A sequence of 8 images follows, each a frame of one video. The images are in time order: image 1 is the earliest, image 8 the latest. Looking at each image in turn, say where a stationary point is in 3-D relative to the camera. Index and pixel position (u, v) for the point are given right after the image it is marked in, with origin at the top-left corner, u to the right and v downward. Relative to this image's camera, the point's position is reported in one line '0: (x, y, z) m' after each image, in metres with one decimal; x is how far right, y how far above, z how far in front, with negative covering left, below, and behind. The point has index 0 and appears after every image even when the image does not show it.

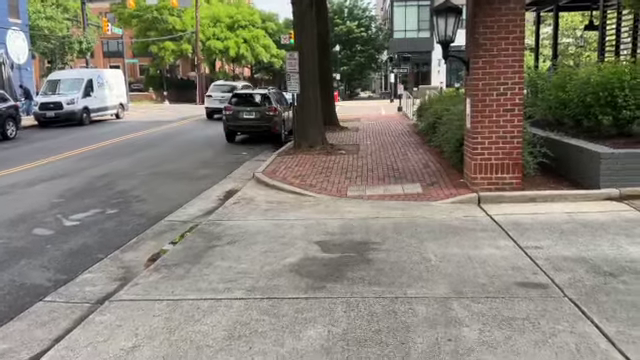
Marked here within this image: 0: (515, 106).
0: (+3.3, +1.2, +9.2) m
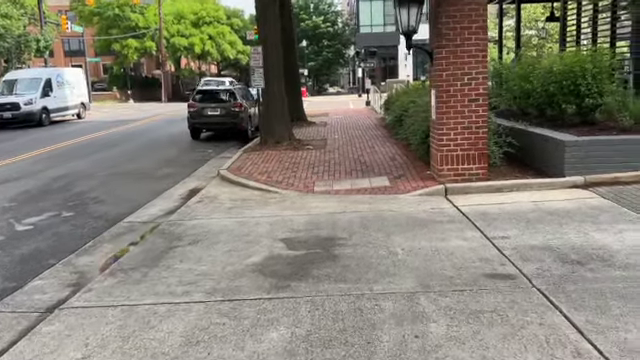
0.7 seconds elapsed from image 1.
0: (+2.7, +1.4, +9.1) m
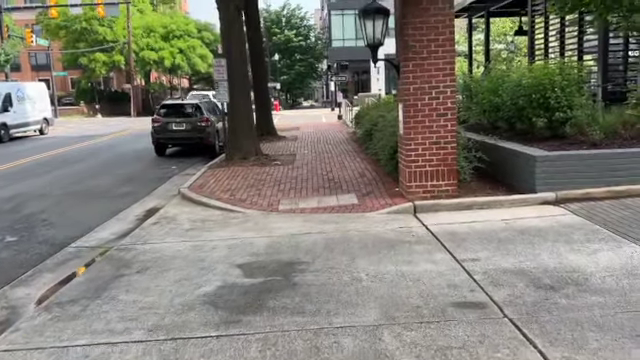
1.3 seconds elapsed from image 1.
0: (+2.1, +1.1, +8.8) m
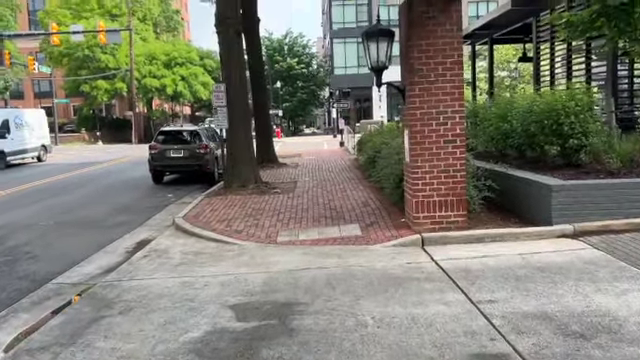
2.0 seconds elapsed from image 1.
0: (+2.1, +0.7, +8.4) m
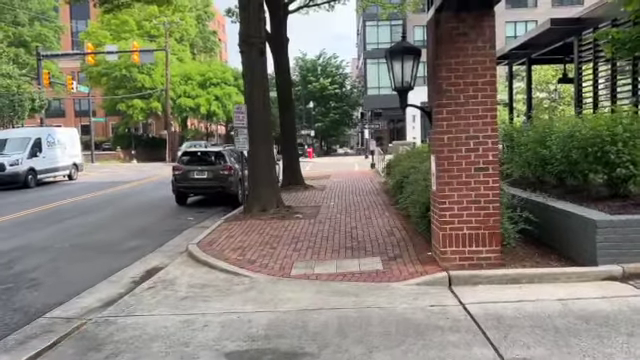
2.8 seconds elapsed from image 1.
0: (+2.3, +0.2, +7.6) m
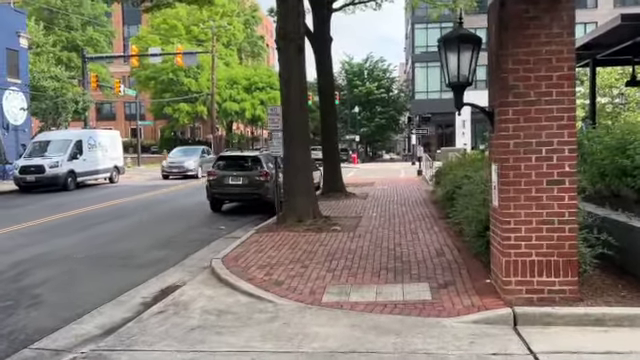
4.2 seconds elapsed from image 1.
0: (+2.8, 0.0, +6.2) m
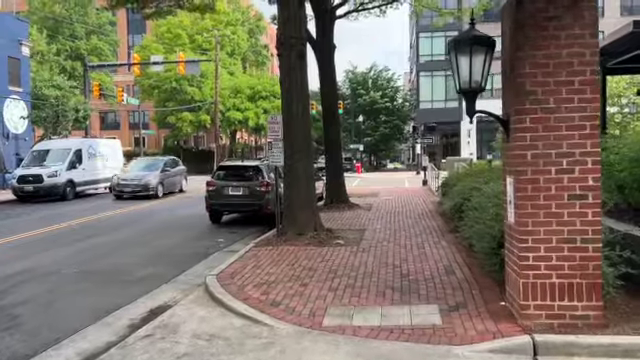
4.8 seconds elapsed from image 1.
0: (+2.8, -0.1, +5.7) m
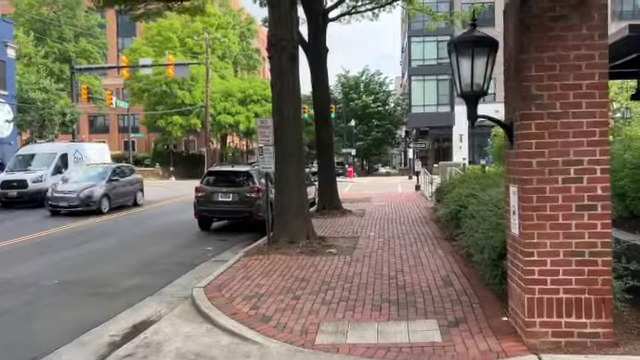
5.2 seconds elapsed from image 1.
0: (+2.7, -0.2, +5.4) m
